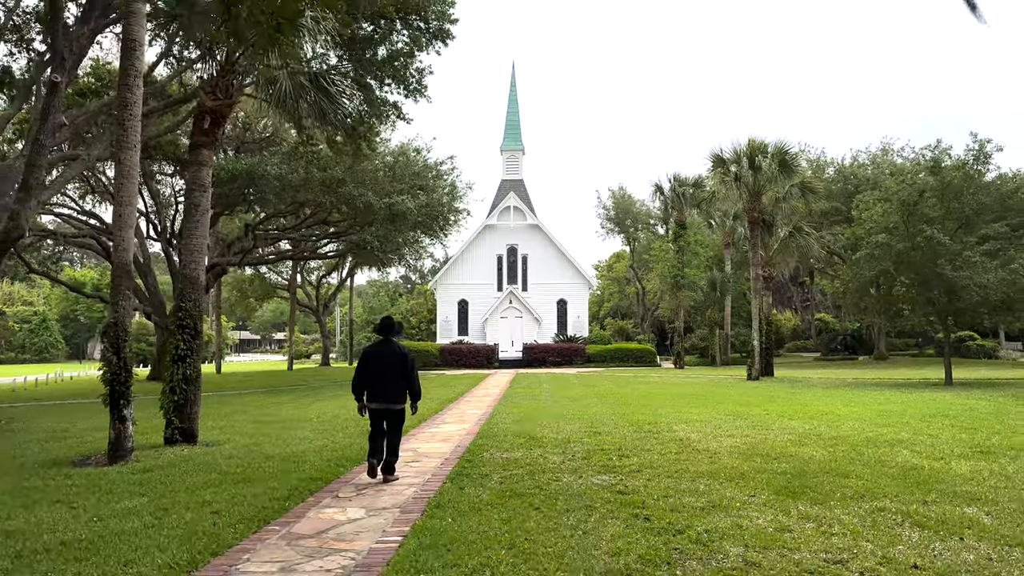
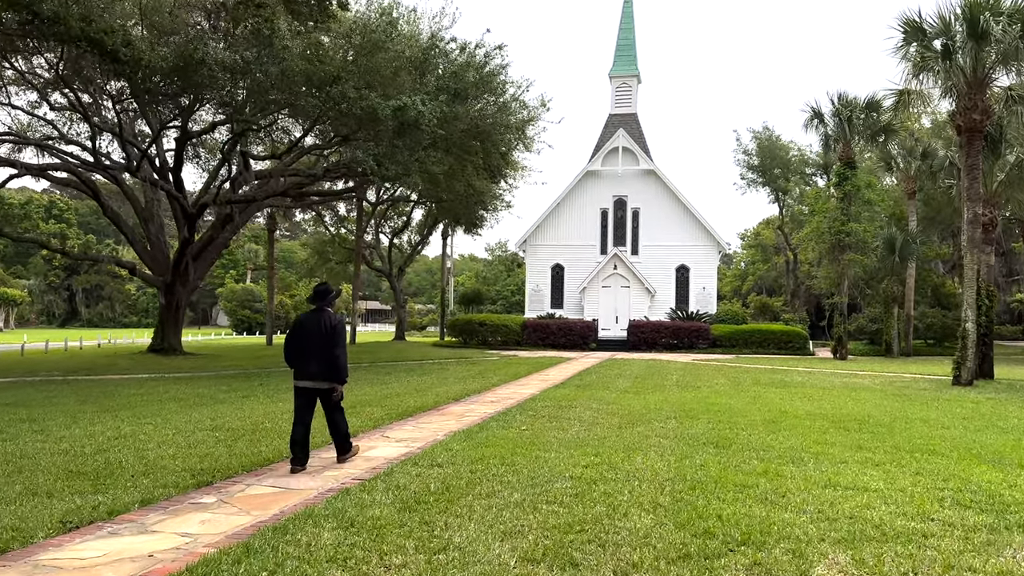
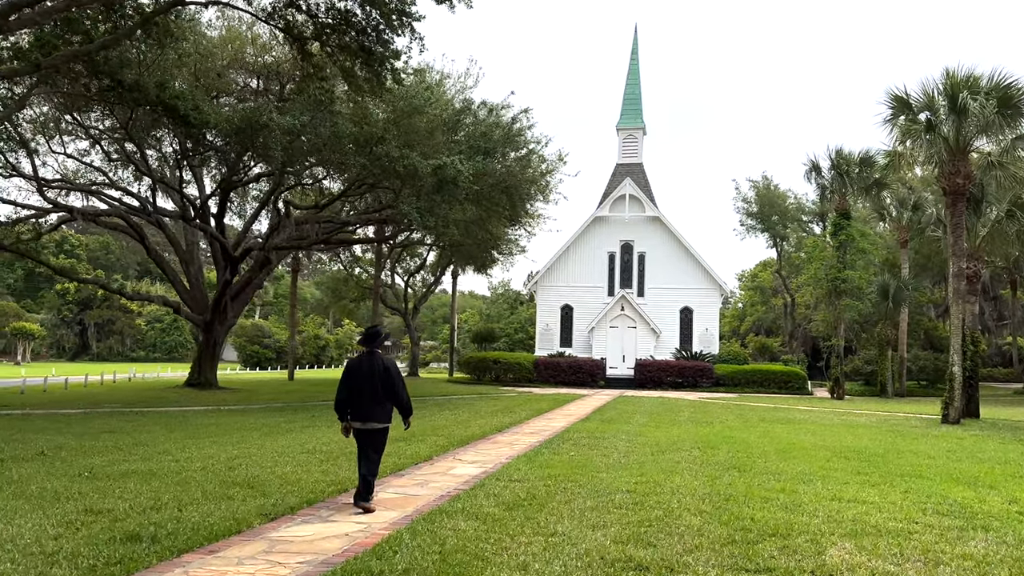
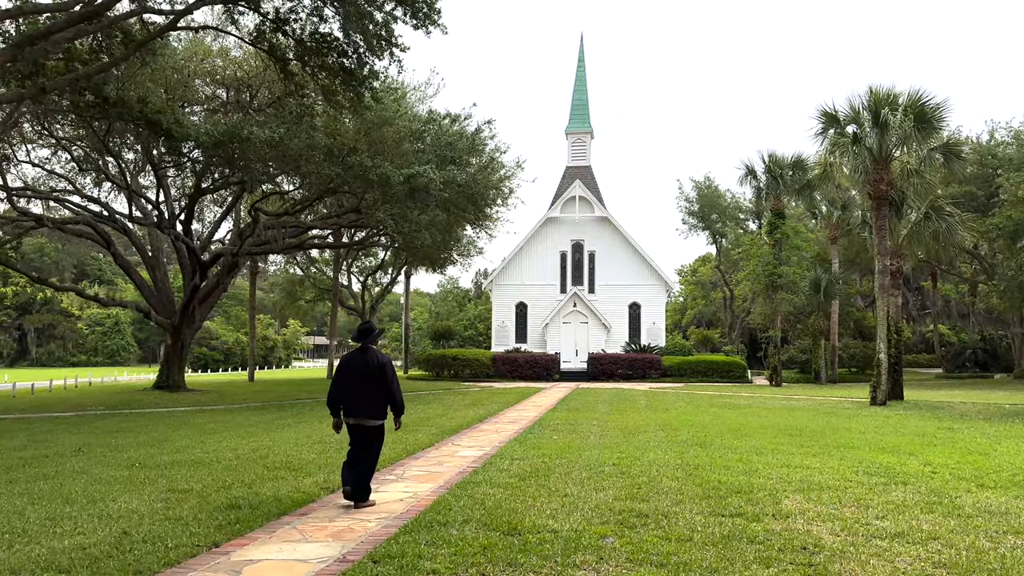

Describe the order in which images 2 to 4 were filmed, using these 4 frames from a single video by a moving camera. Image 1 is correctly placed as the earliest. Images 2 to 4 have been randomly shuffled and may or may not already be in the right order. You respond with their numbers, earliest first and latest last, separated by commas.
4, 3, 2
